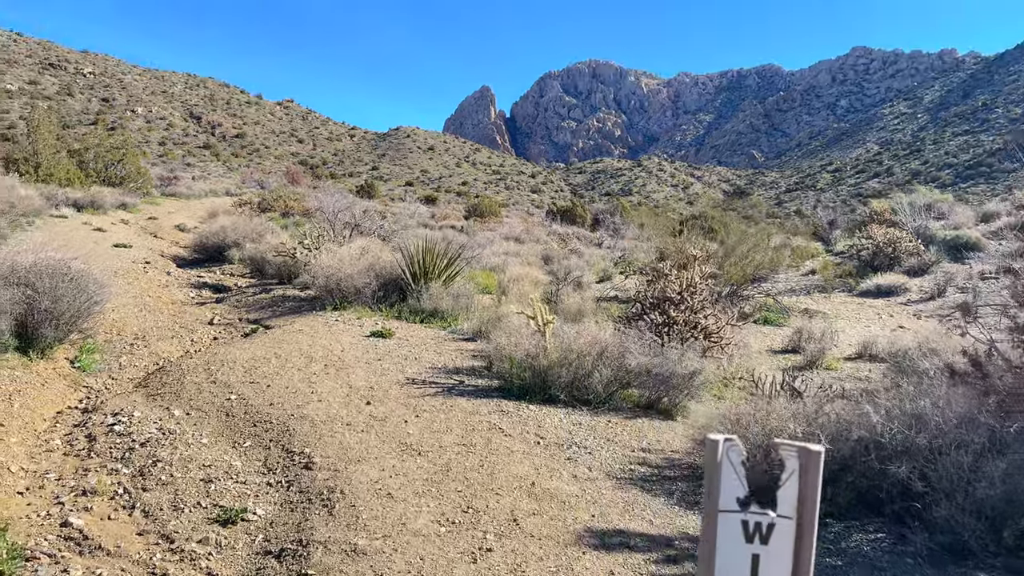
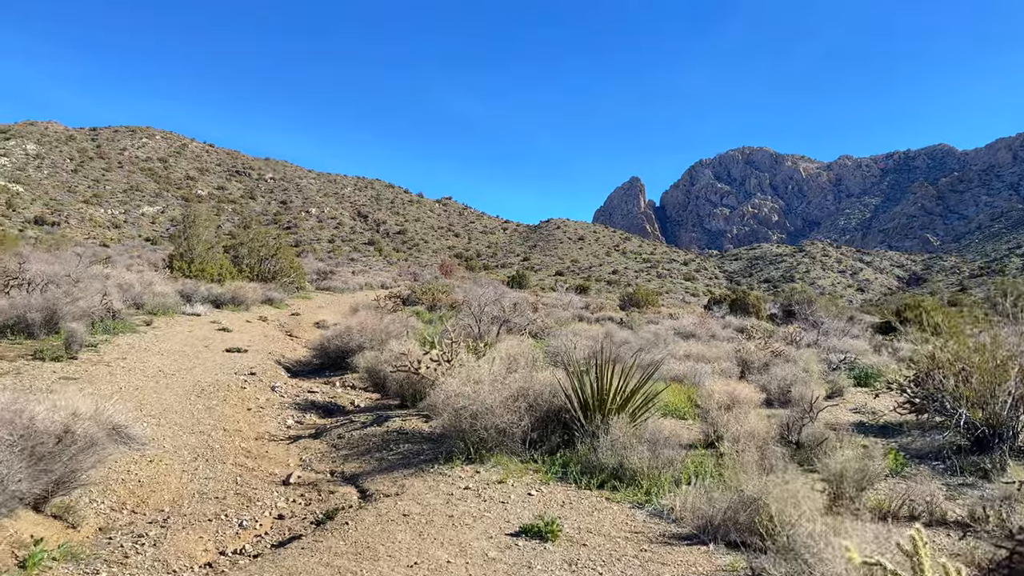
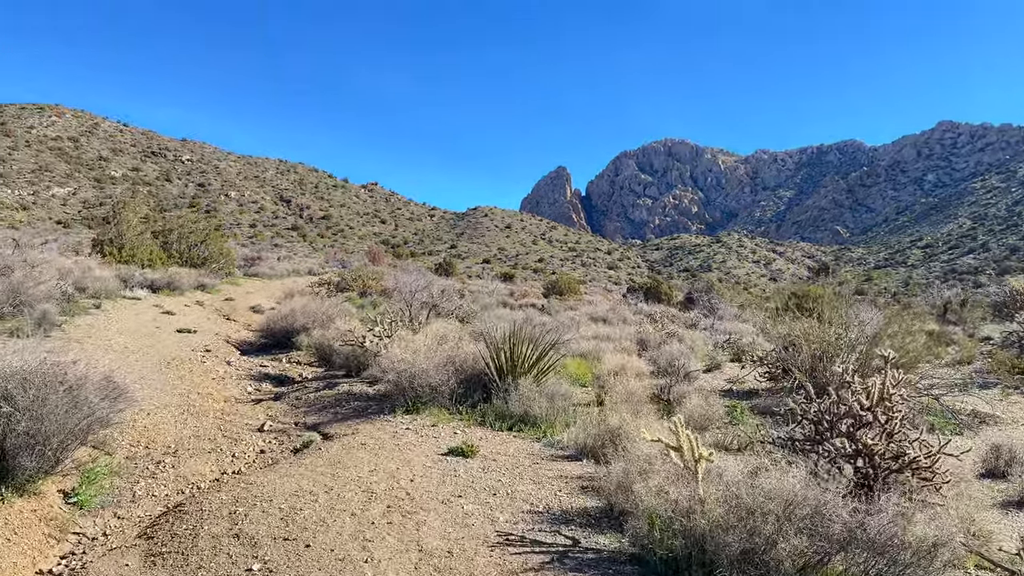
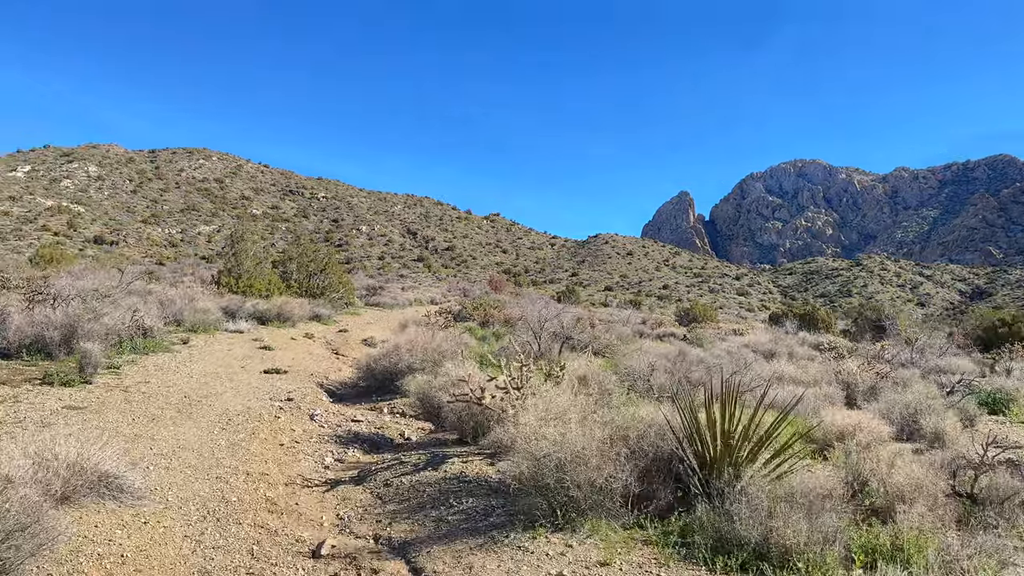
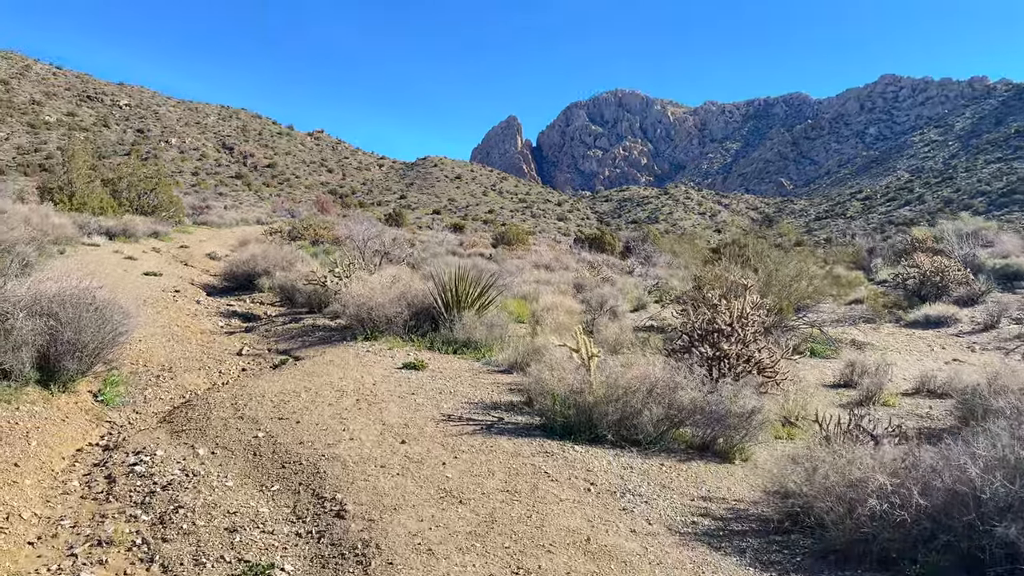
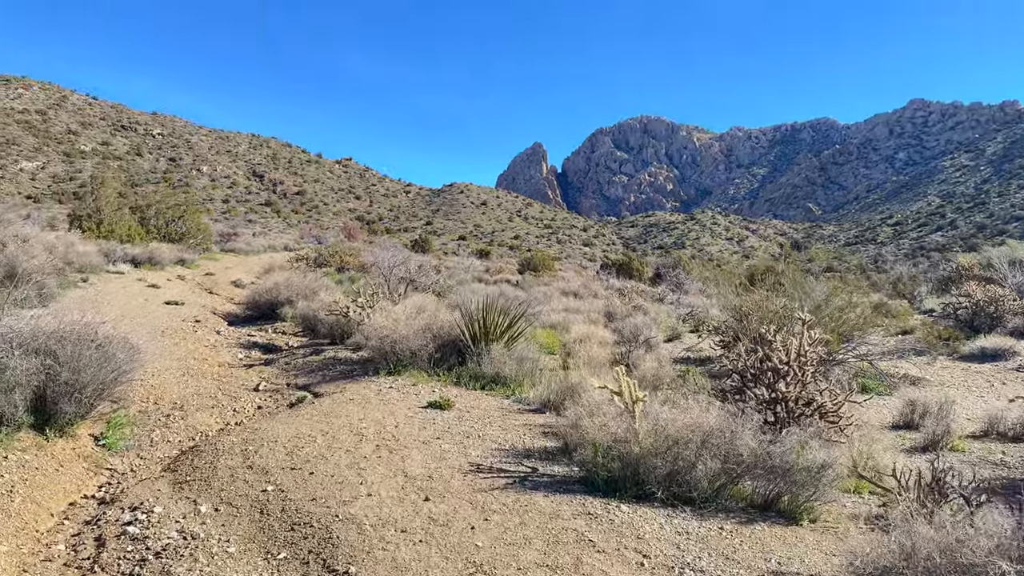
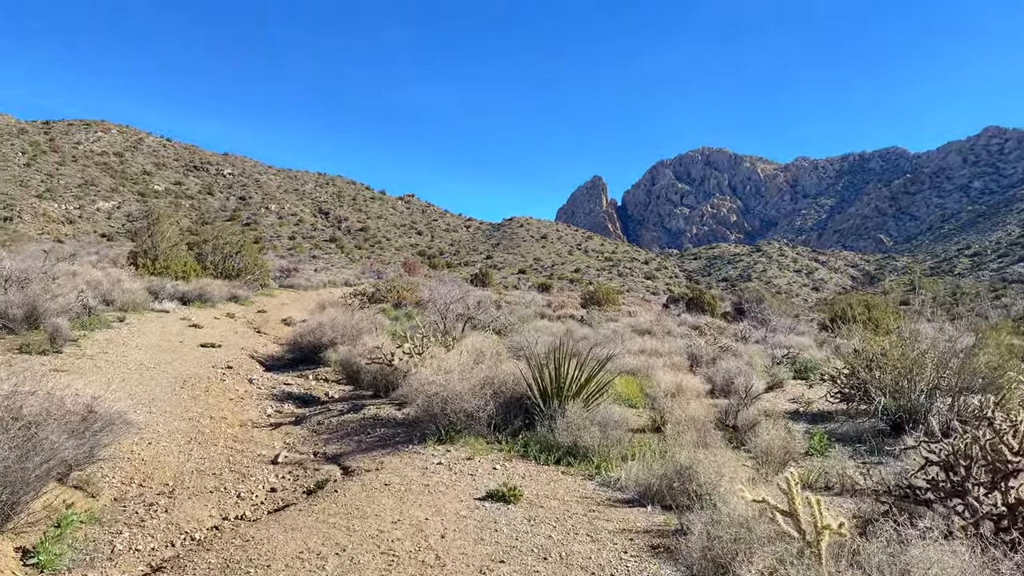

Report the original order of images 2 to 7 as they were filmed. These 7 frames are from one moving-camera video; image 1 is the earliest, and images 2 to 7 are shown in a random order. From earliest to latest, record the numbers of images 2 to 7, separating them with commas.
5, 6, 3, 7, 2, 4
